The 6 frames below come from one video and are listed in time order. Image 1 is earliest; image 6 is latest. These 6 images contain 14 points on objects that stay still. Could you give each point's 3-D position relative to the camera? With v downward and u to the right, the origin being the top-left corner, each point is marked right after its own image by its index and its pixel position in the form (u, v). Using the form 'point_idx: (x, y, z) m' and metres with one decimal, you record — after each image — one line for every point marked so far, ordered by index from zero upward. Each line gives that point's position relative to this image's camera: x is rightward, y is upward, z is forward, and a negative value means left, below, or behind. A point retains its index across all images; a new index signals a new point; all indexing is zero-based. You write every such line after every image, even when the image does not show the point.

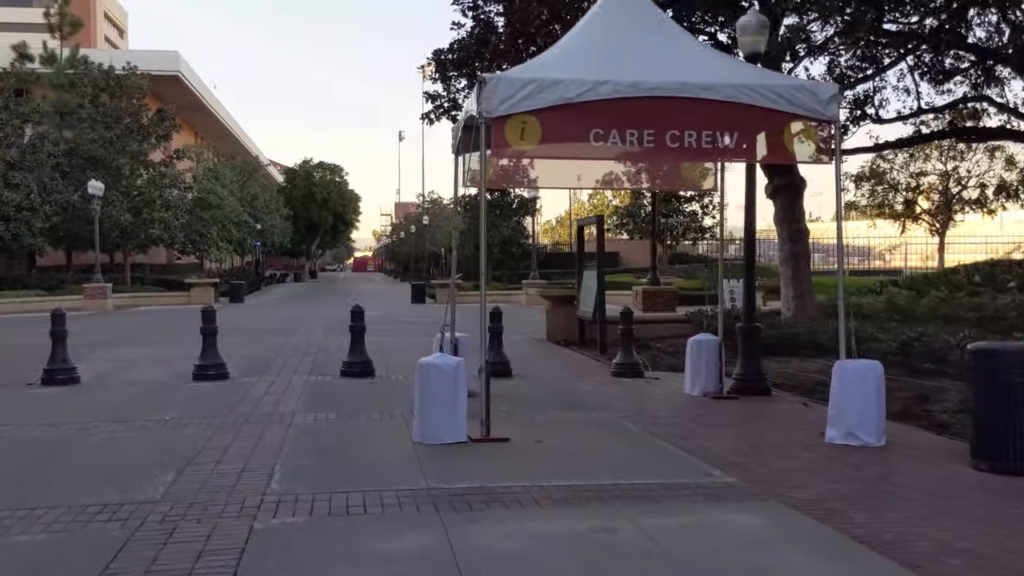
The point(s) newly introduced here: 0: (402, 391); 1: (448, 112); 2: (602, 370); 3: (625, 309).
0: (-1.2, -1.2, +10.6) m
1: (-1.2, +3.3, +17.8) m
2: (+1.3, -1.1, +13.2) m
3: (+1.5, -0.3, +12.5) m
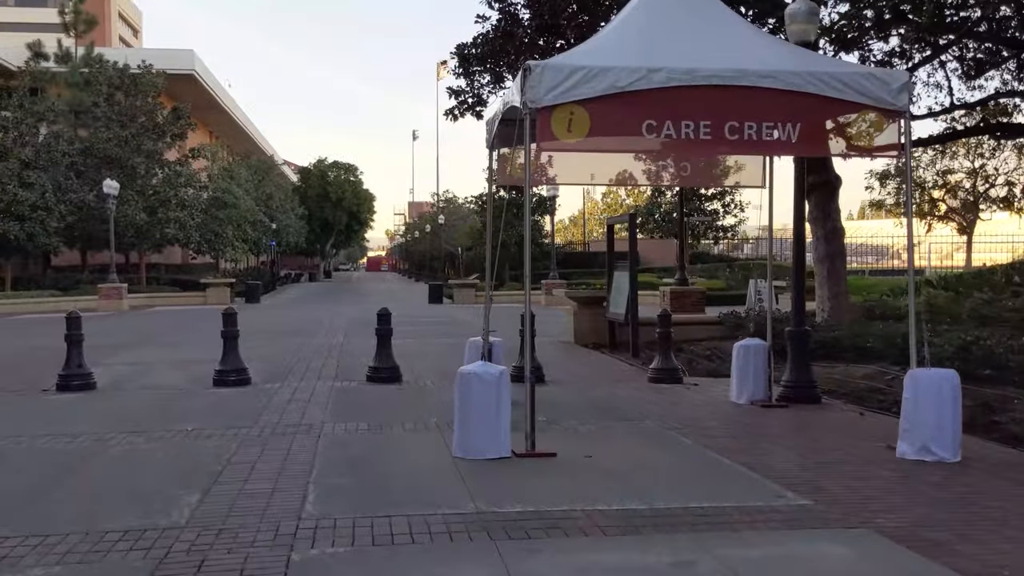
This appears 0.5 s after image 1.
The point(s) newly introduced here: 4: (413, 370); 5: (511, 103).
0: (-0.8, -1.2, +10.1) m
1: (-0.7, +3.3, +17.3) m
2: (+1.7, -1.1, +12.7) m
3: (+1.9, -0.3, +11.9) m
4: (-1.3, -1.1, +12.7) m
5: (0.0, +1.5, +7.9) m
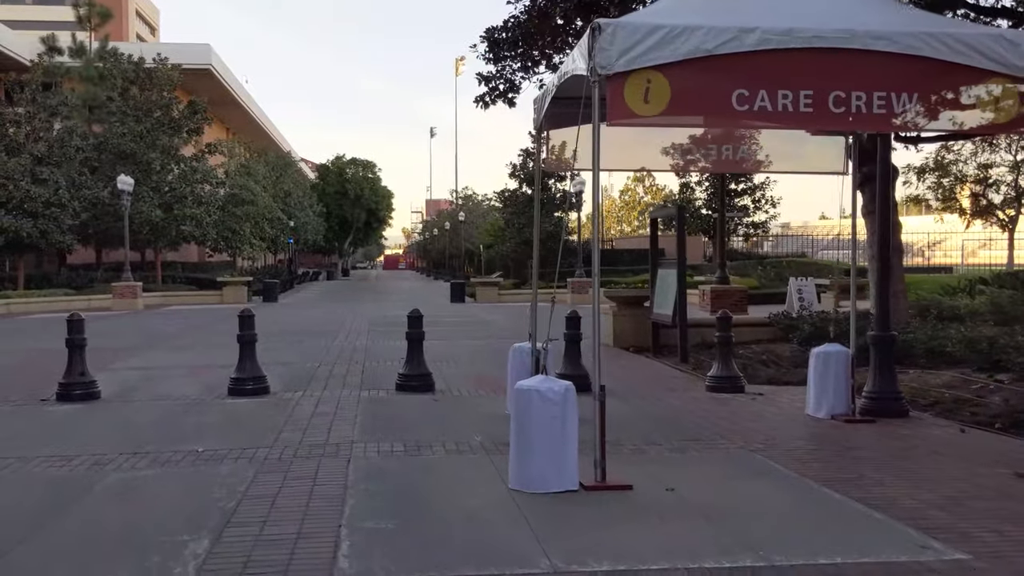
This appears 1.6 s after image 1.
0: (-0.3, -1.2, +9.0) m
1: (-0.1, +3.3, +16.2) m
2: (+2.2, -1.1, +11.6) m
3: (+2.4, -0.3, +10.8) m
4: (-0.8, -1.1, +11.6) m
5: (+0.4, +1.5, +6.8) m
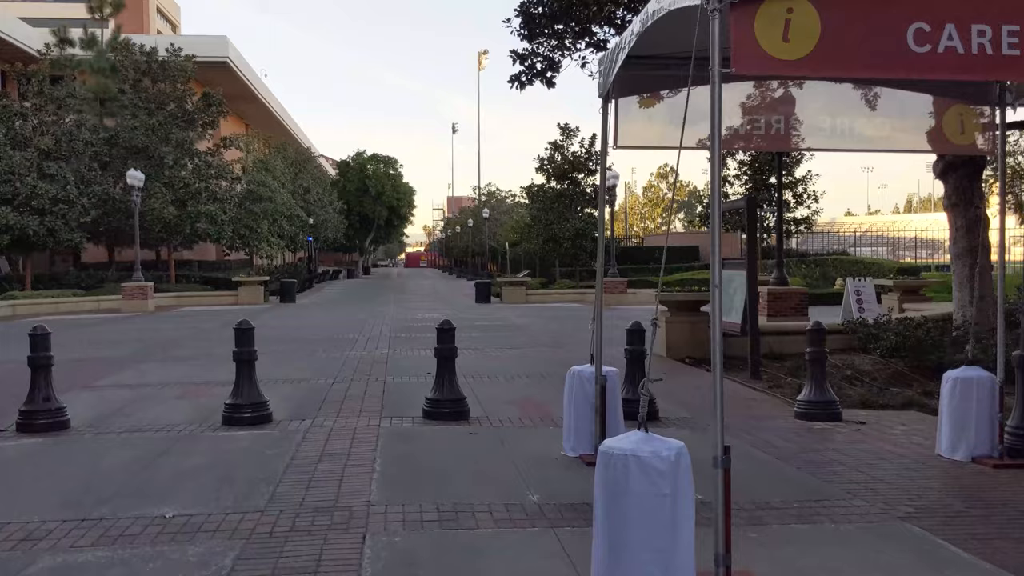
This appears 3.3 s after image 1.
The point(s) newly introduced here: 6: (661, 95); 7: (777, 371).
0: (+0.1, -1.2, +7.2) m
1: (+0.5, +3.2, +14.4) m
2: (+2.7, -1.2, +9.7) m
3: (+2.8, -0.4, +8.9) m
4: (-0.3, -1.1, +9.9) m
5: (+0.8, +1.4, +4.9) m
6: (+1.1, +1.4, +7.2) m
7: (+3.4, -1.1, +12.2) m
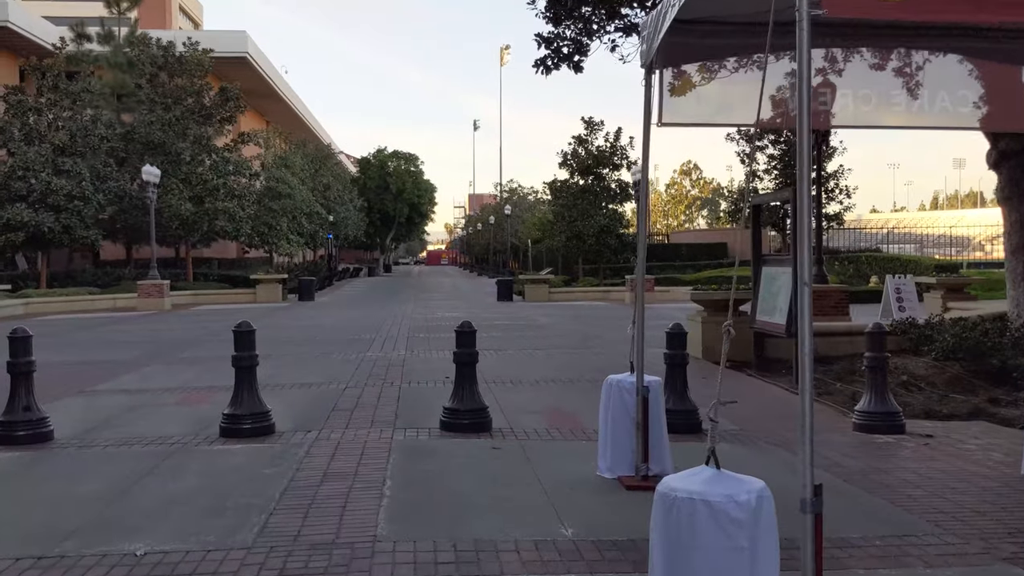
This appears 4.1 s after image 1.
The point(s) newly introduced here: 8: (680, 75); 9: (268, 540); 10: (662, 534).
0: (+0.3, -1.2, +6.4) m
1: (+0.8, +3.3, +13.5) m
2: (+2.9, -1.2, +8.8) m
3: (+3.1, -0.3, +8.0) m
4: (-0.1, -1.1, +9.0) m
5: (+0.9, +1.4, +4.1) m
6: (+1.2, +1.4, +6.3) m
7: (+3.7, -1.0, +11.3) m
8: (+1.2, +1.4, +6.3) m
9: (-1.3, -1.3, +4.9) m
10: (+0.5, -0.8, +3.2) m
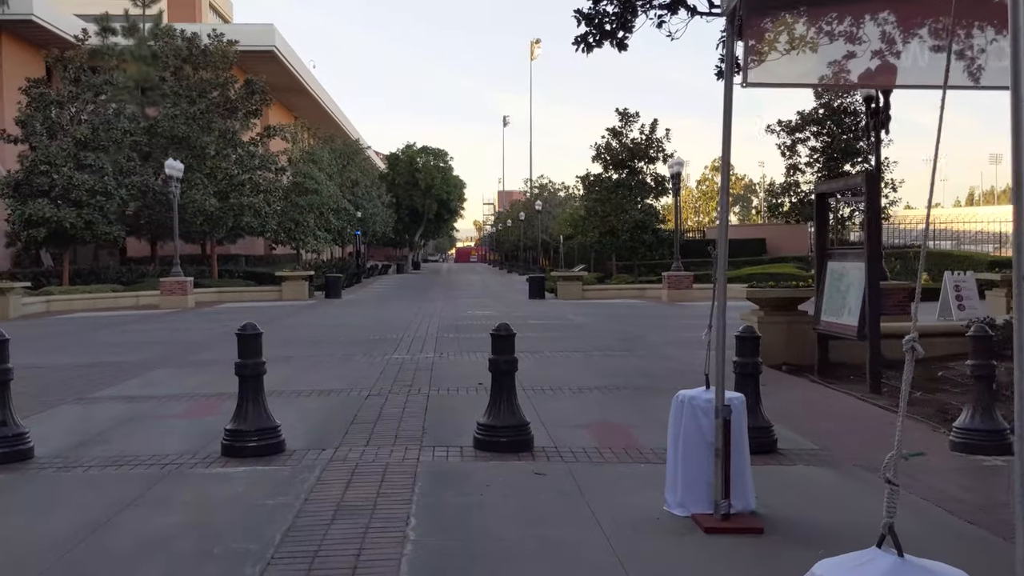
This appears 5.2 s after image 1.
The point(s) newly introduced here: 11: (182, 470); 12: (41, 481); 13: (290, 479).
0: (+0.6, -1.2, +5.3) m
1: (+1.3, +3.3, +12.4) m
2: (+3.3, -1.2, +7.7) m
3: (+3.4, -0.3, +6.9) m
4: (+0.3, -1.1, +7.9) m
5: (+1.1, +1.5, +3.0) m
6: (+1.5, +1.5, +5.2) m
7: (+4.1, -1.0, +10.1) m
8: (+1.4, +1.5, +5.2) m
9: (-1.0, -1.2, +3.8) m
10: (+0.7, -0.8, +2.1) m
11: (-2.2, -1.2, +6.3) m
12: (-3.0, -1.2, +6.2) m
13: (-1.4, -1.2, +6.0) m
